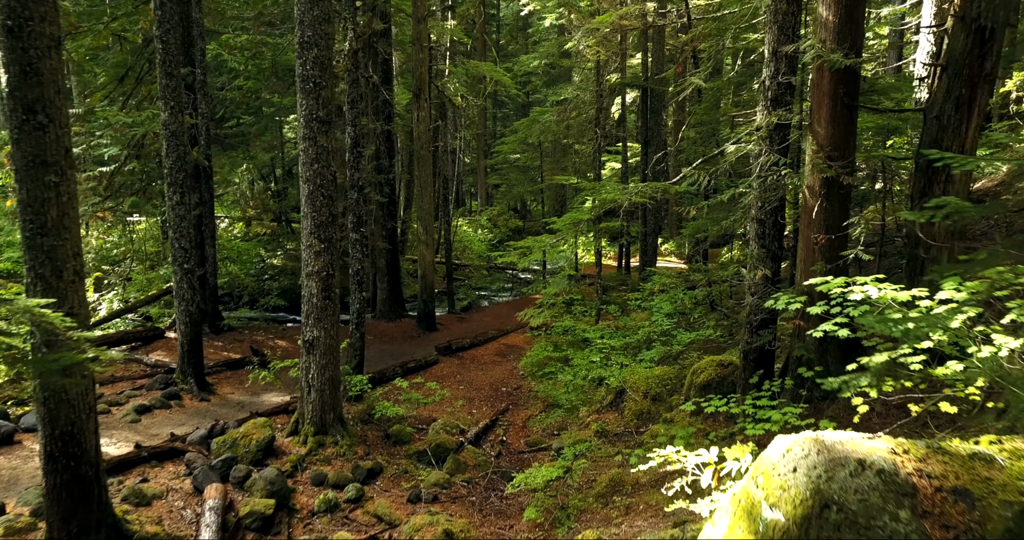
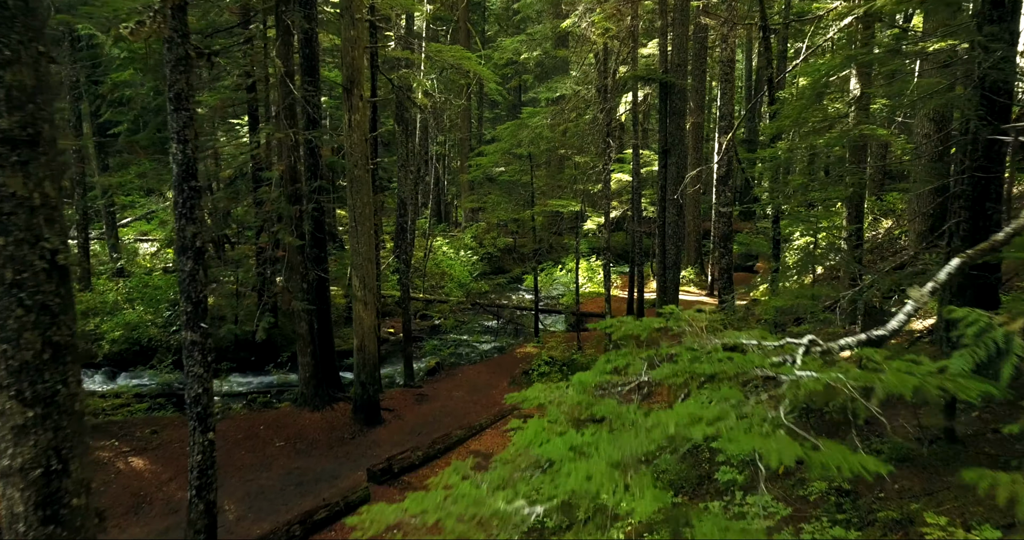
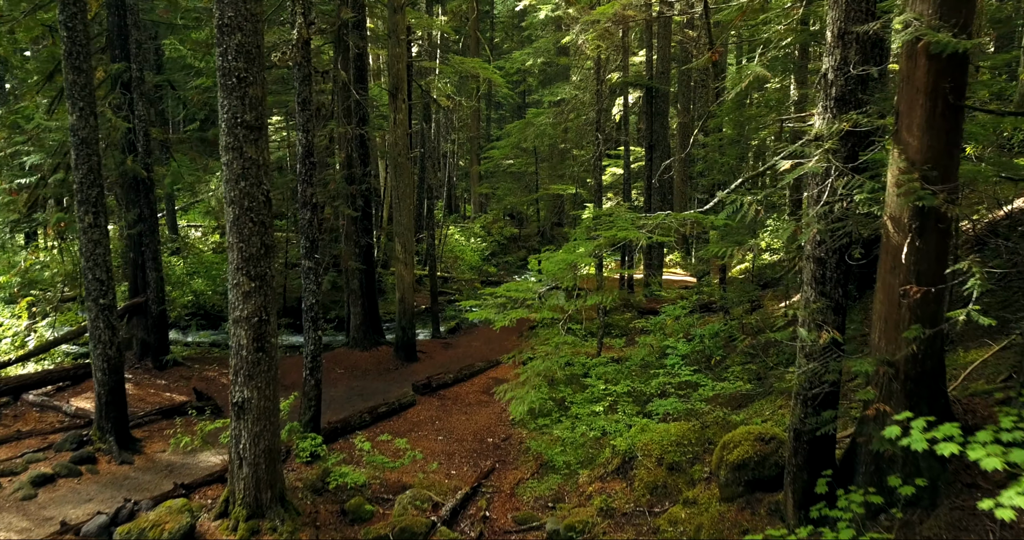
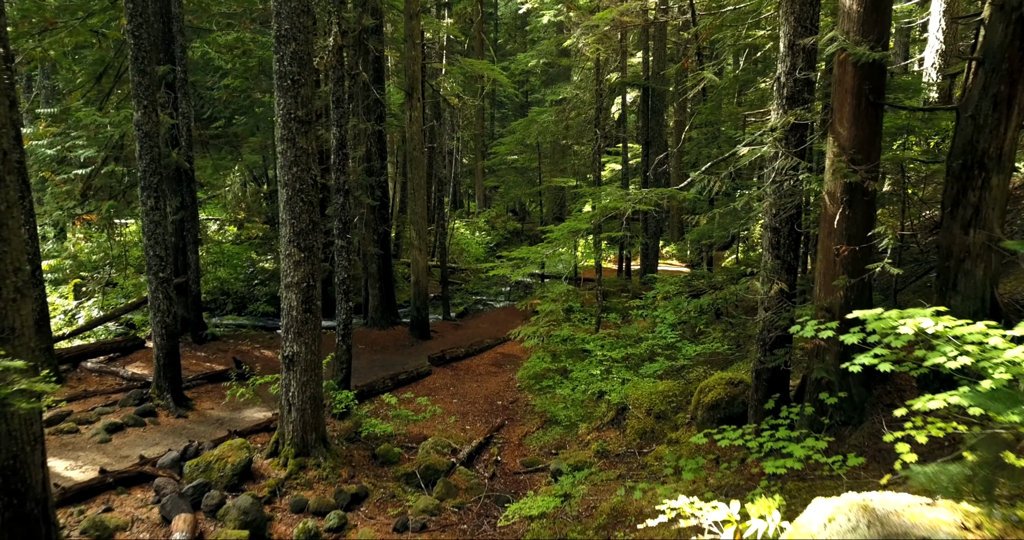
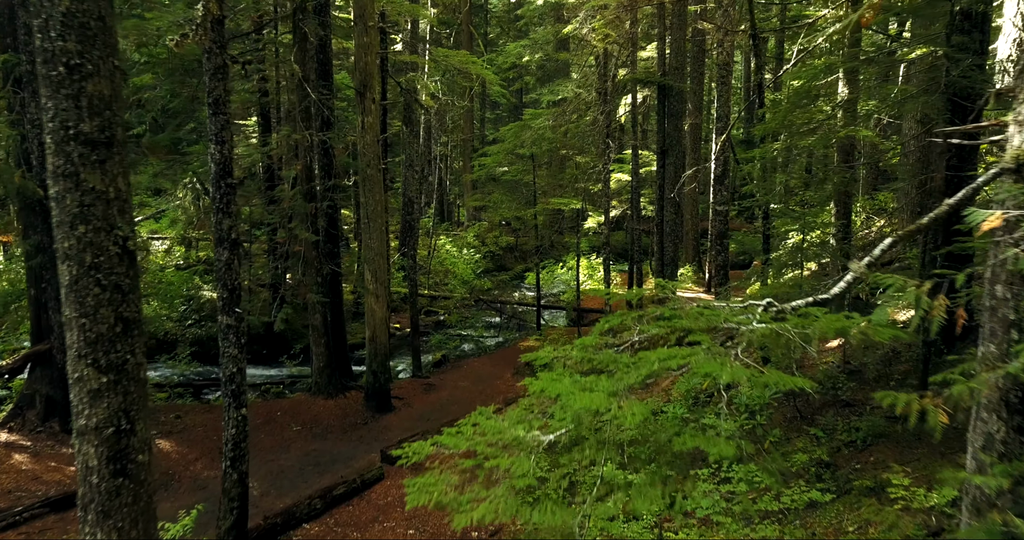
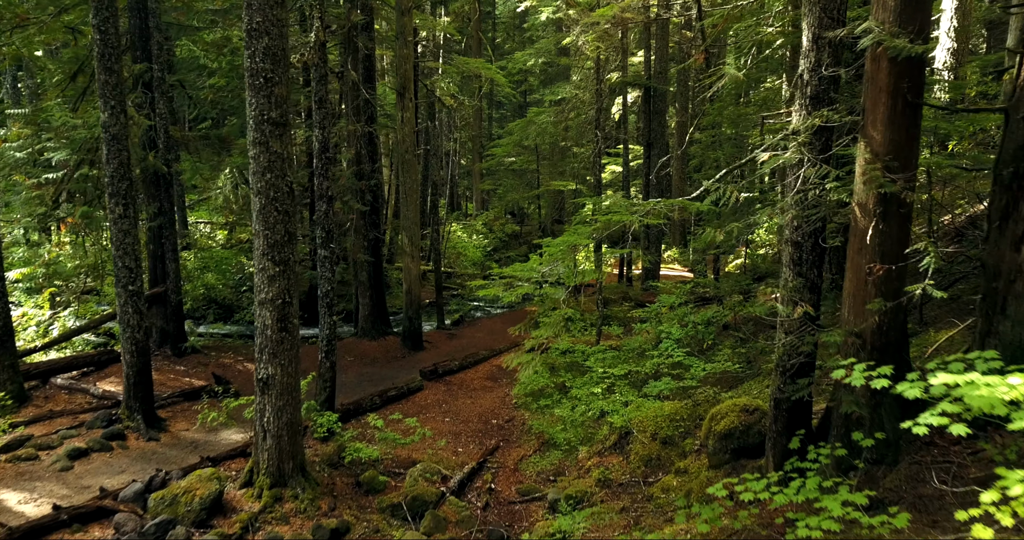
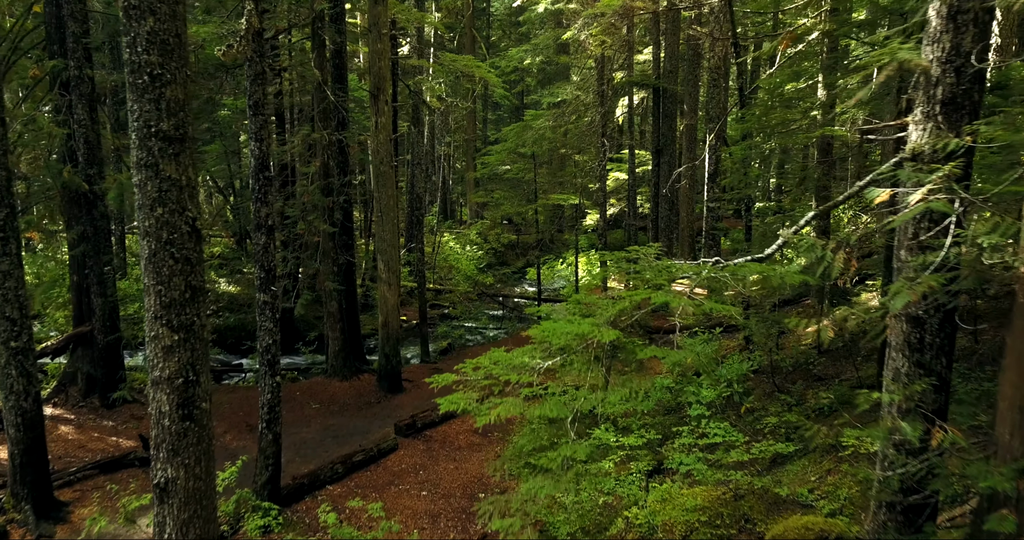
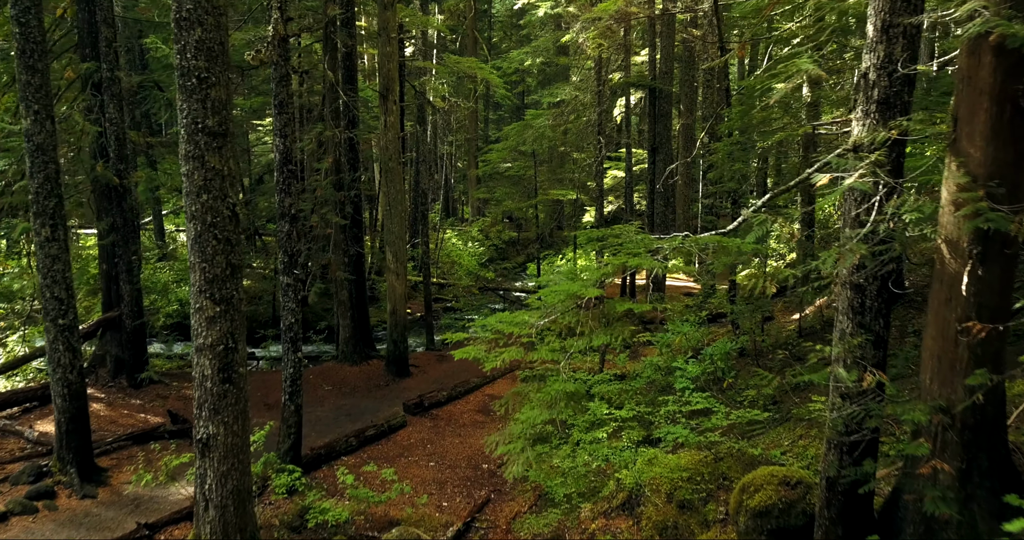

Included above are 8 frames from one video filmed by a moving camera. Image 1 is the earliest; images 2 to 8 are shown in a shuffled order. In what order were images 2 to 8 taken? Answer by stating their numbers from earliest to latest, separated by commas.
4, 6, 3, 8, 7, 5, 2
